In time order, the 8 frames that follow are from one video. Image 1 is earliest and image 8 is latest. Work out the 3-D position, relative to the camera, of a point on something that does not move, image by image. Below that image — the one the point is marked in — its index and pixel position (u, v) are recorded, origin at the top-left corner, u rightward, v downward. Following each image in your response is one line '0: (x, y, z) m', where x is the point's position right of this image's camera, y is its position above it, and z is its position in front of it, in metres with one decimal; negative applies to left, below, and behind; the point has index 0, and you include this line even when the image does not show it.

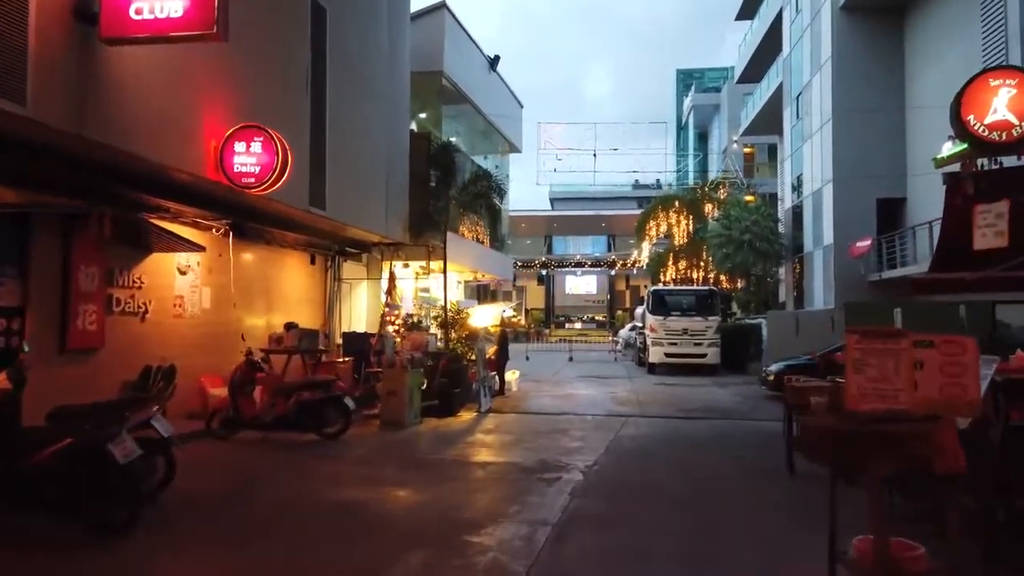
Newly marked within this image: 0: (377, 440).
0: (-2.1, -2.4, +12.2) m
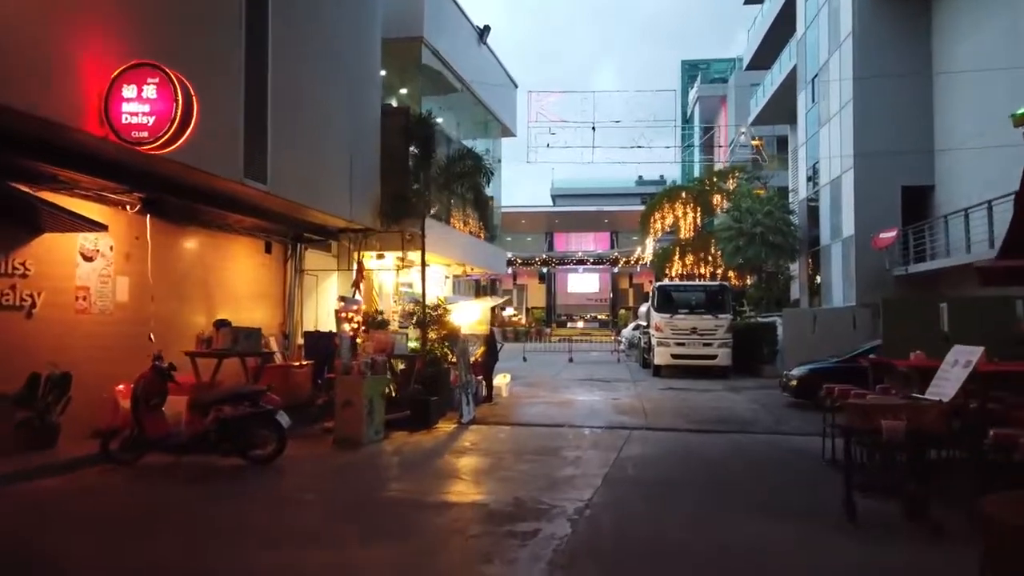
0: (-2.4, -2.3, +9.9) m
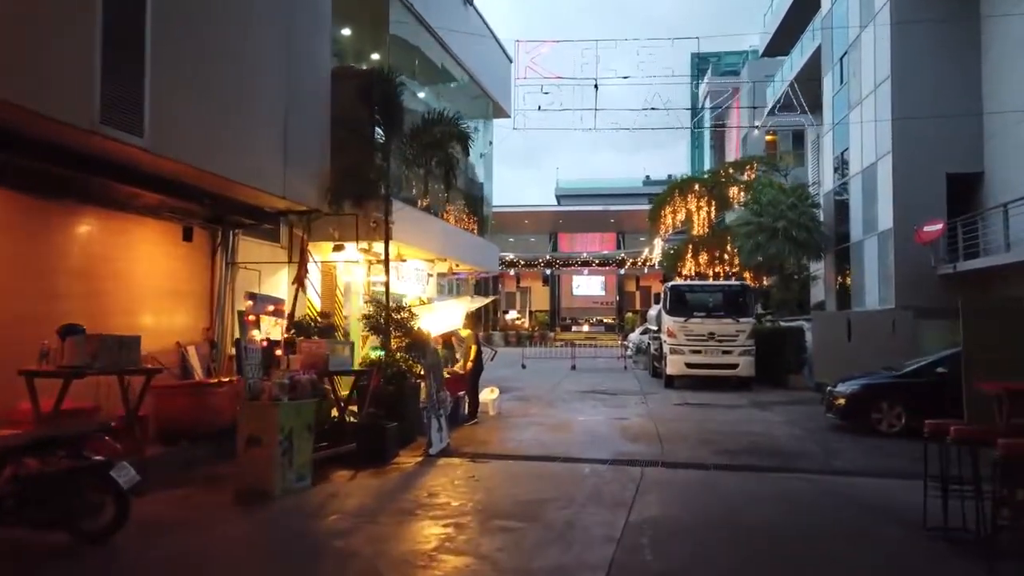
0: (-2.8, -2.2, +6.8) m
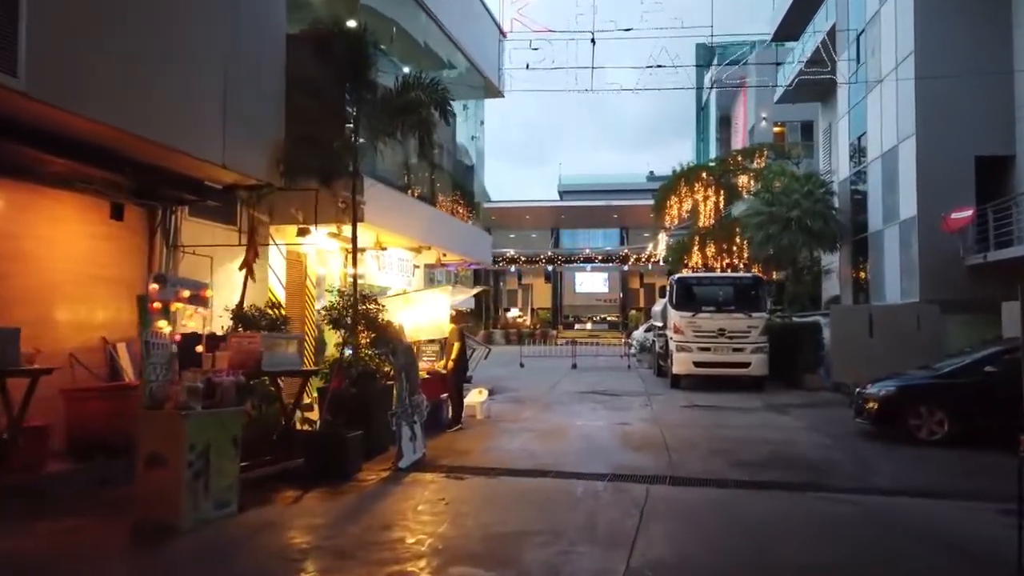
0: (-3.0, -2.0, +5.1) m
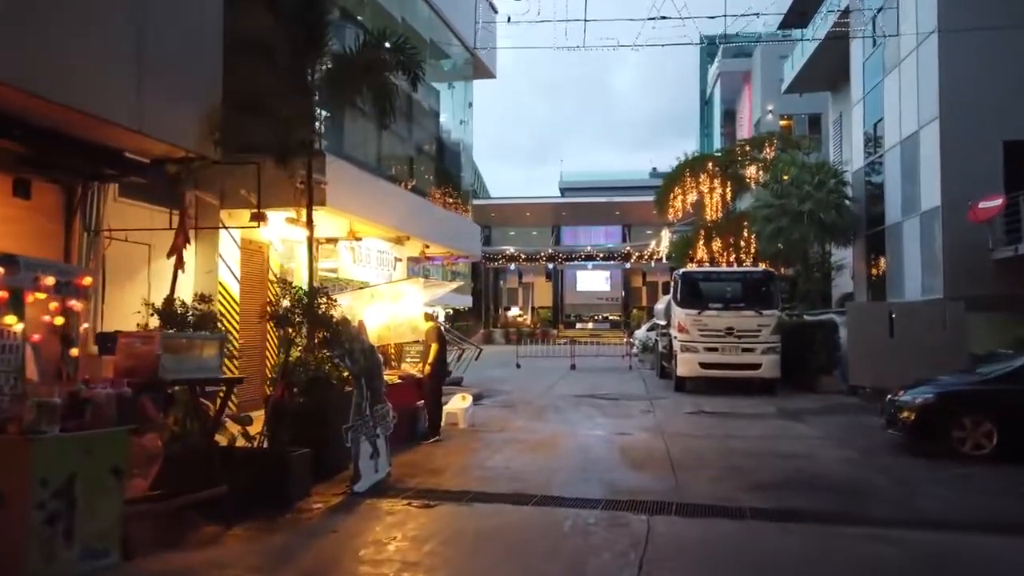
0: (-3.3, -1.9, +3.6) m
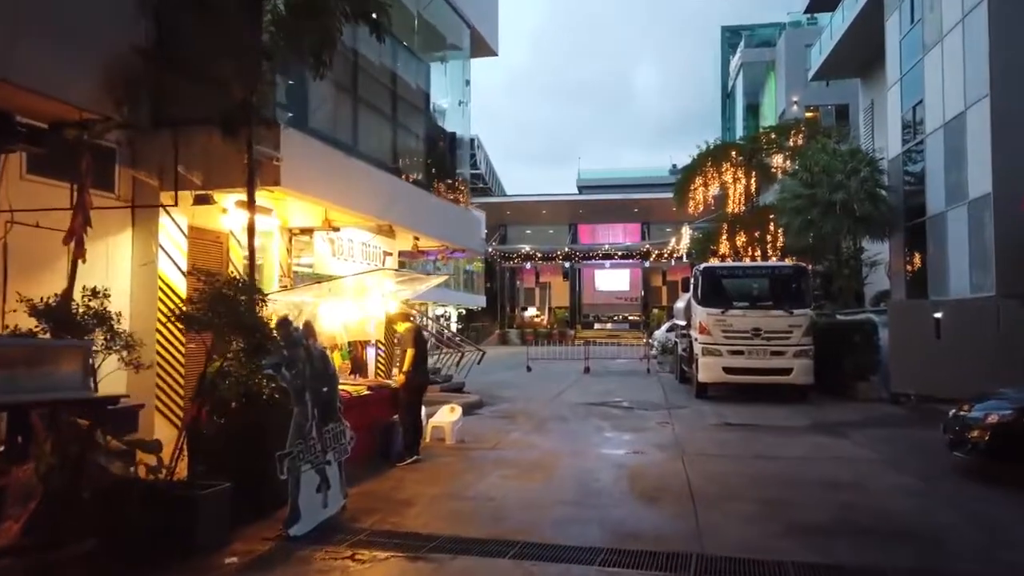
0: (-3.7, -1.9, +1.9) m
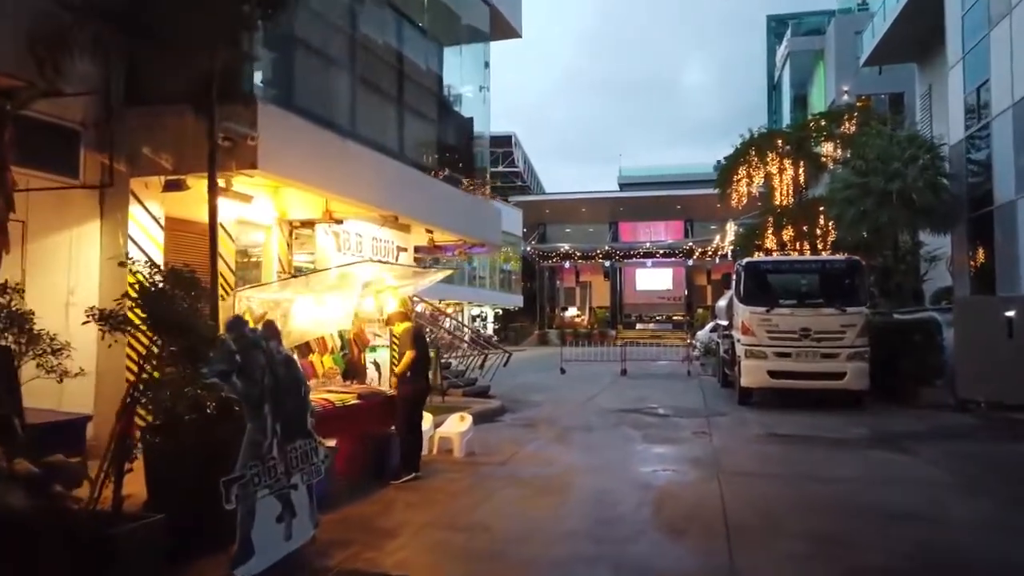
0: (-4.0, -1.8, +0.9) m
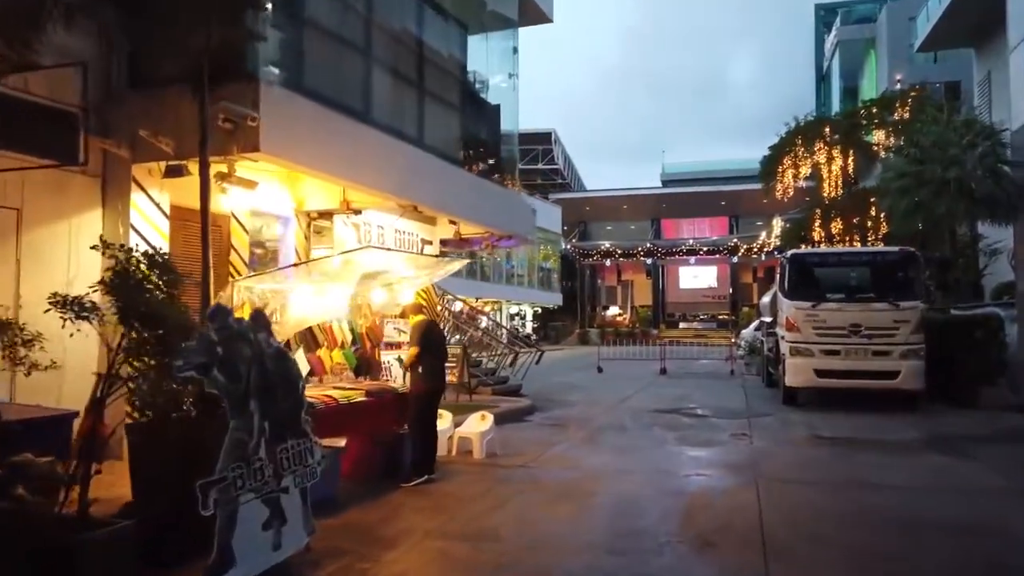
0: (-4.3, -1.7, +0.5) m
